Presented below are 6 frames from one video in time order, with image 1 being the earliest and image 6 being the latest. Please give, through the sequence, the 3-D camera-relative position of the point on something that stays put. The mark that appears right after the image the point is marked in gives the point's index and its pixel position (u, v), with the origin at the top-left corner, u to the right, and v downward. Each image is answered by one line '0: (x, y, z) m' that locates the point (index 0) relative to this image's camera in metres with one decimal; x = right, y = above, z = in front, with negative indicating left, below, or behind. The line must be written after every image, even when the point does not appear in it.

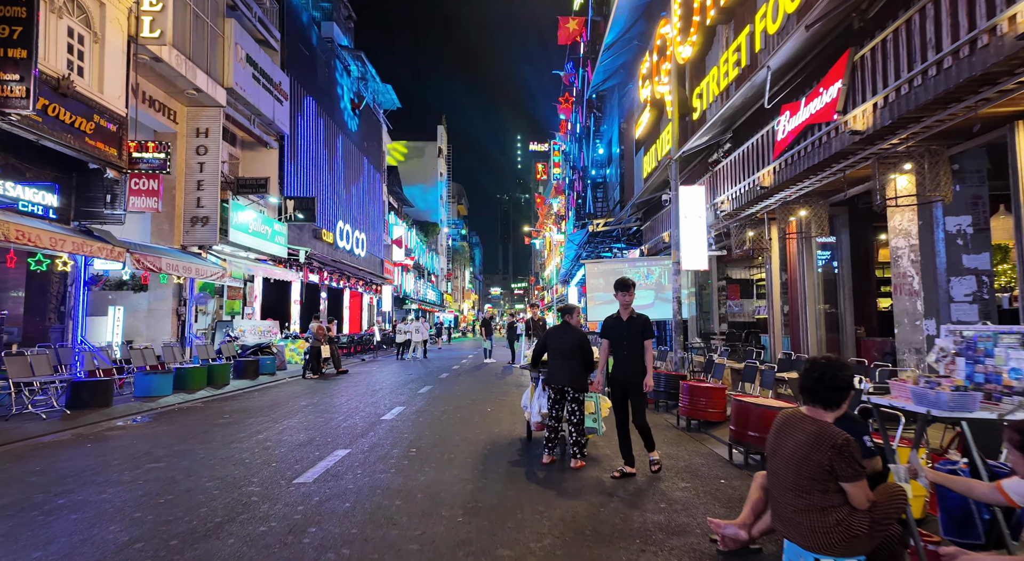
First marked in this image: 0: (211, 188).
0: (-10.1, +3.1, +19.7) m
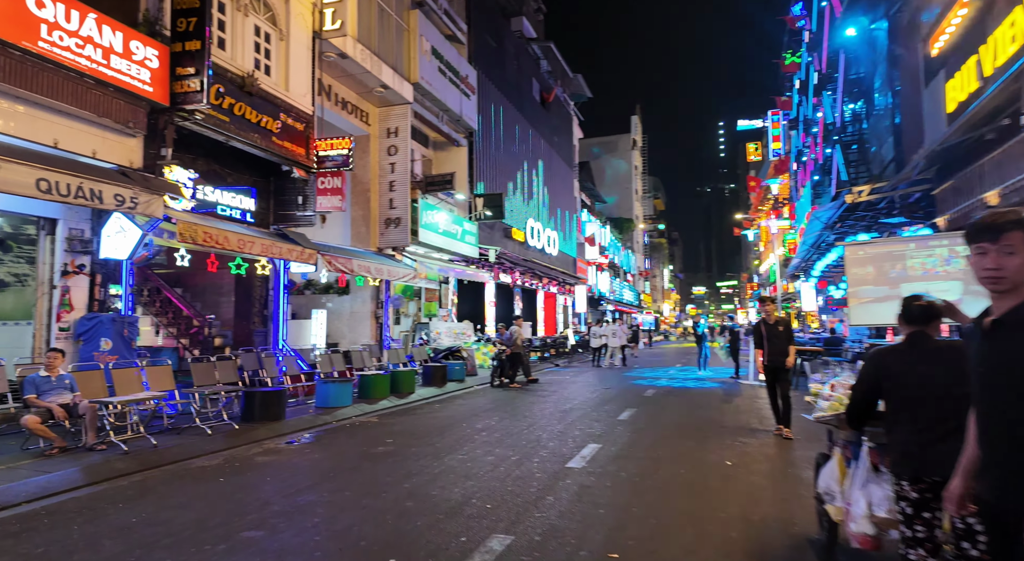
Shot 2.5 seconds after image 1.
0: (-3.7, +3.0, +19.4) m
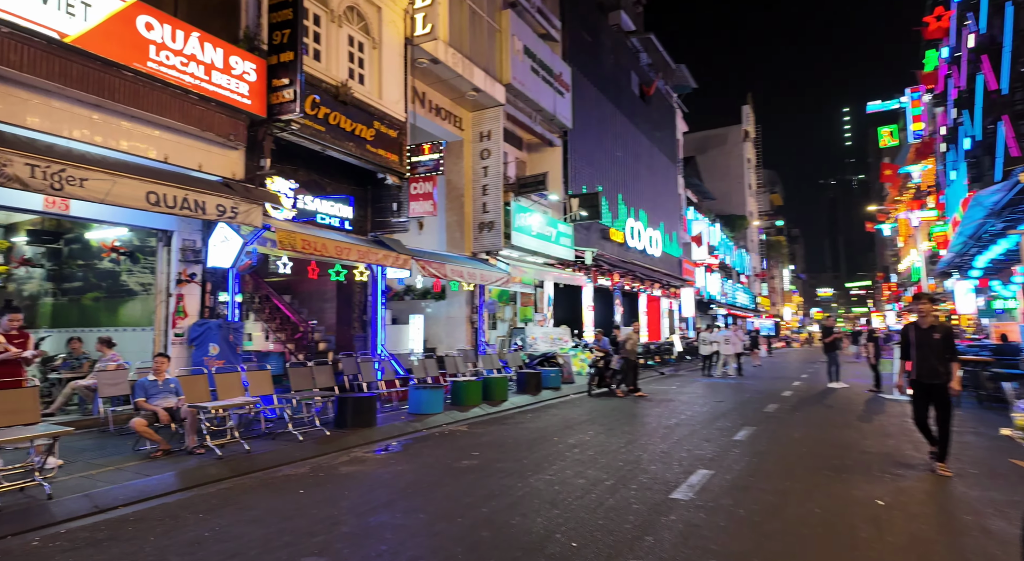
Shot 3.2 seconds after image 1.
0: (-0.6, +2.9, +19.2) m
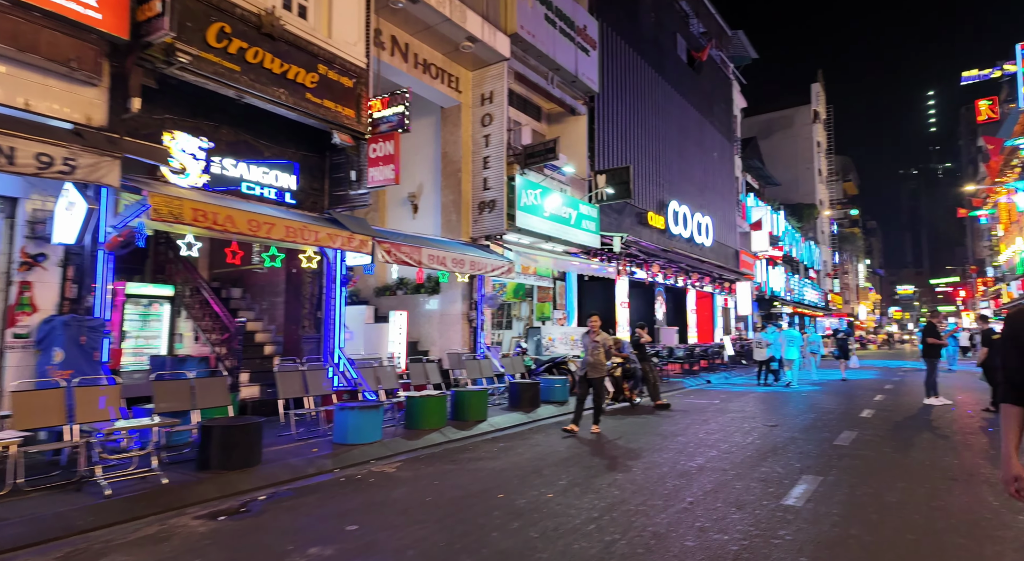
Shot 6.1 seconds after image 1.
0: (-0.4, +3.2, +16.0) m
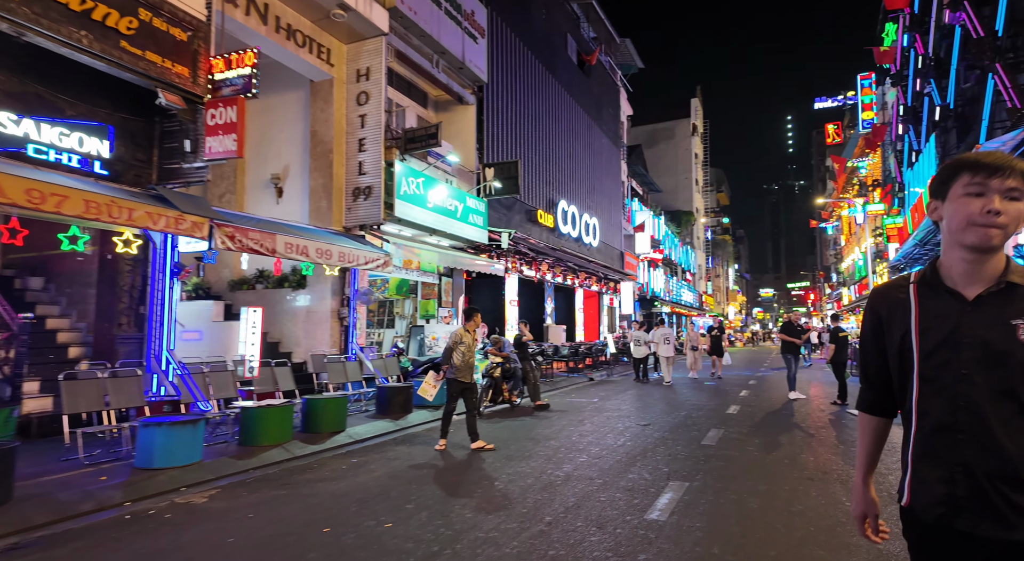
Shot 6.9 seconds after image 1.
0: (-3.5, +3.3, +14.6) m
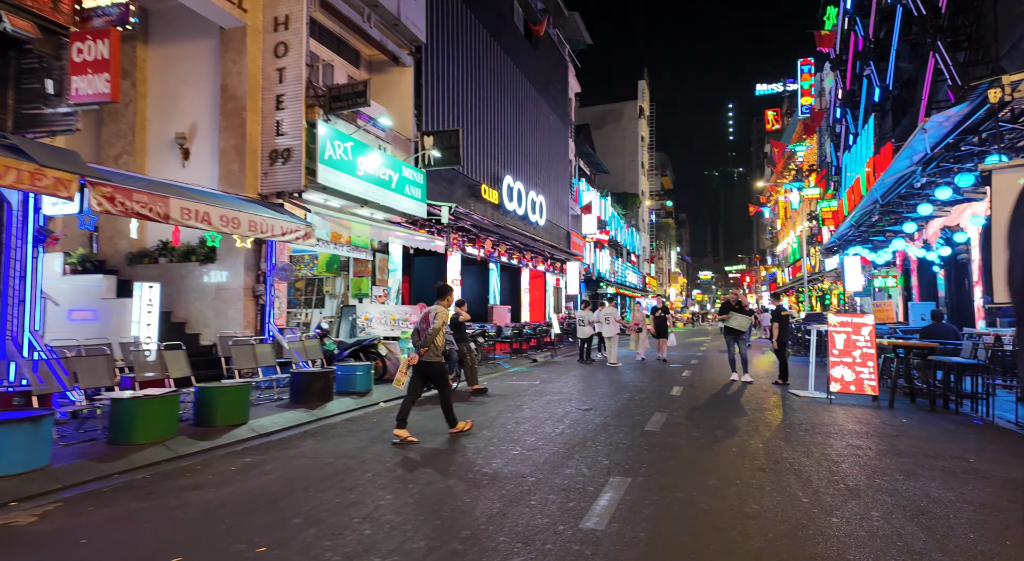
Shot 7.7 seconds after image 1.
0: (-4.9, +3.9, +13.0) m
